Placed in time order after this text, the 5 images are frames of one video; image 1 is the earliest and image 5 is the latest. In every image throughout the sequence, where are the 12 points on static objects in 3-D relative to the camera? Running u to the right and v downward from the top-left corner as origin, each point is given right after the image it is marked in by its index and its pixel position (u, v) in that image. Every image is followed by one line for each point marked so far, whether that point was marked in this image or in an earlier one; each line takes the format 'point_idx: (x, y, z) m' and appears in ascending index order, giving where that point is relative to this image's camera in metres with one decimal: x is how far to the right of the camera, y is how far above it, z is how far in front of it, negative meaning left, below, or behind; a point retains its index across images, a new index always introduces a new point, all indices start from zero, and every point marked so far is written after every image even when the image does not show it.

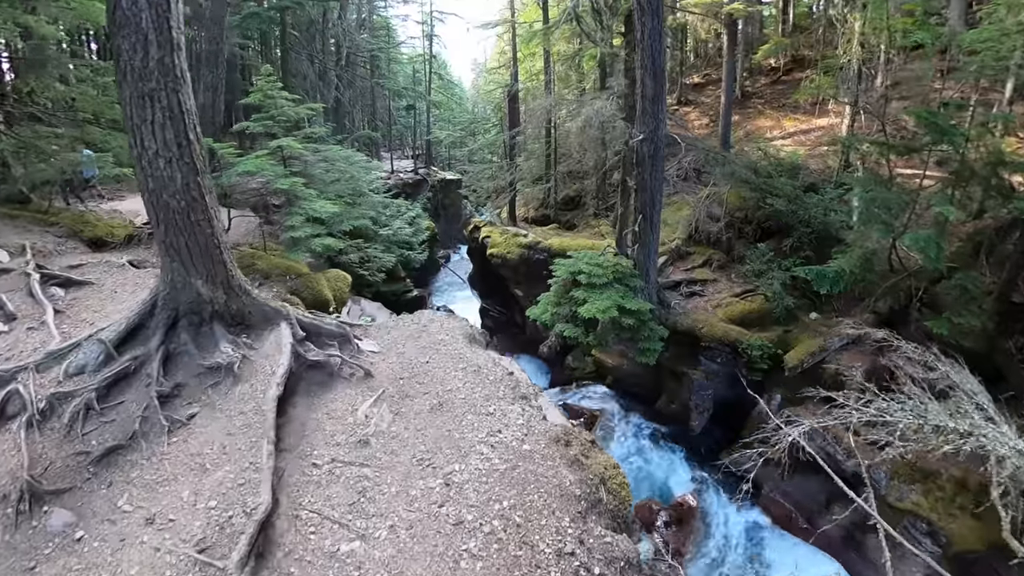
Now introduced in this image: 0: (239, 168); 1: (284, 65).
0: (-4.4, +1.9, +8.1) m
1: (-7.6, +7.5, +17.3) m
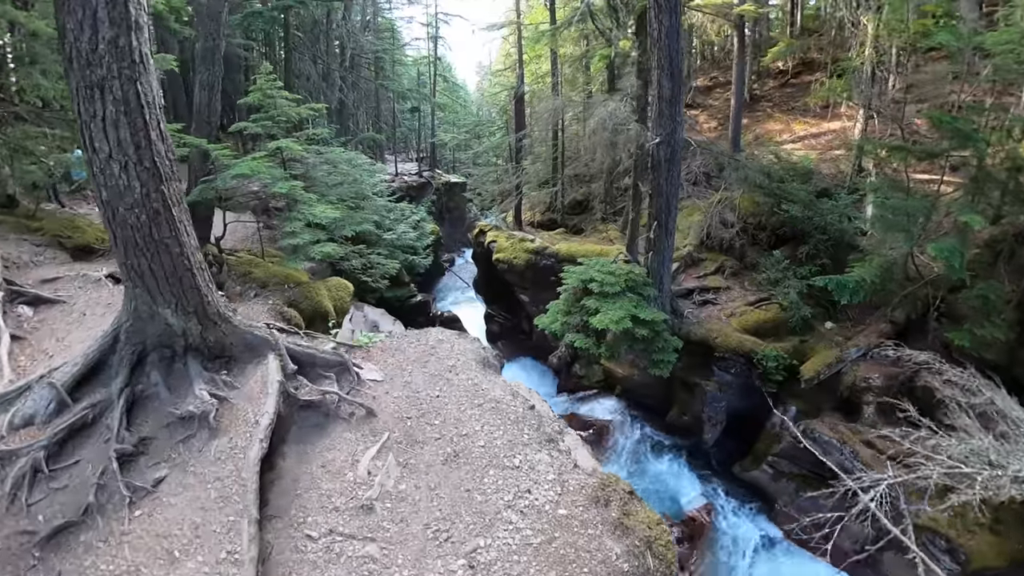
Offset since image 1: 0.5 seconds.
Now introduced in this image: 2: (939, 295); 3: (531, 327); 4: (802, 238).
0: (-4.2, +1.8, +7.9) m
1: (-7.4, +7.4, +17.1) m
2: (+7.4, -0.1, +8.9) m
3: (+0.6, -1.1, +14.7) m
4: (+6.4, +1.1, +11.2) m
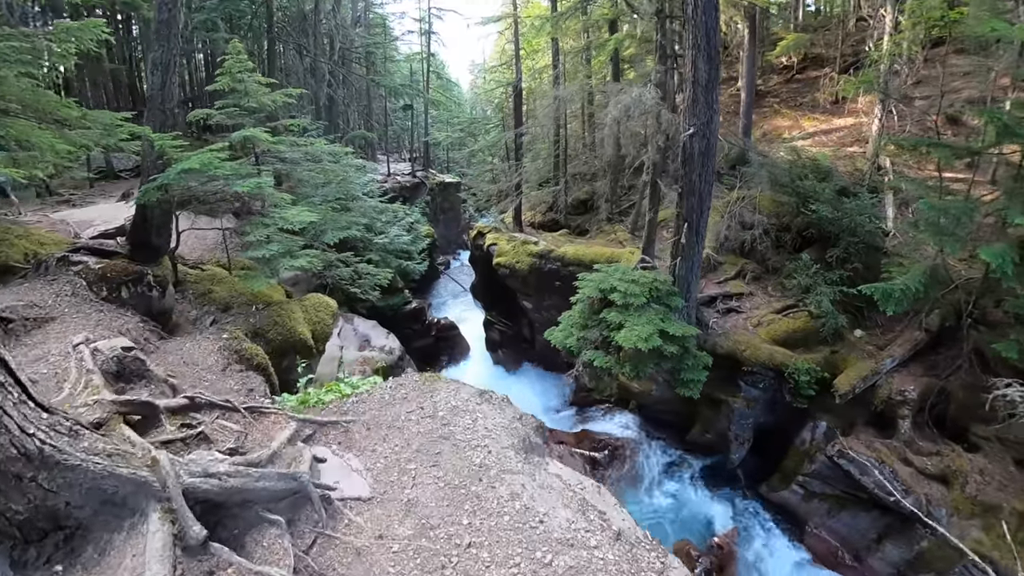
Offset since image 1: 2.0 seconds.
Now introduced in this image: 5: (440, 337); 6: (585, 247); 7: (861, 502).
0: (-4.1, +1.6, +7.0) m
1: (-7.5, +7.2, +16.2) m
2: (+7.5, -0.2, +8.2) m
3: (+0.6, -1.2, +13.8) m
4: (+6.5, +1.0, +10.5) m
5: (-2.0, -1.4, +14.6) m
6: (+1.7, +1.0, +12.4) m
7: (+5.5, -3.2, +8.1) m
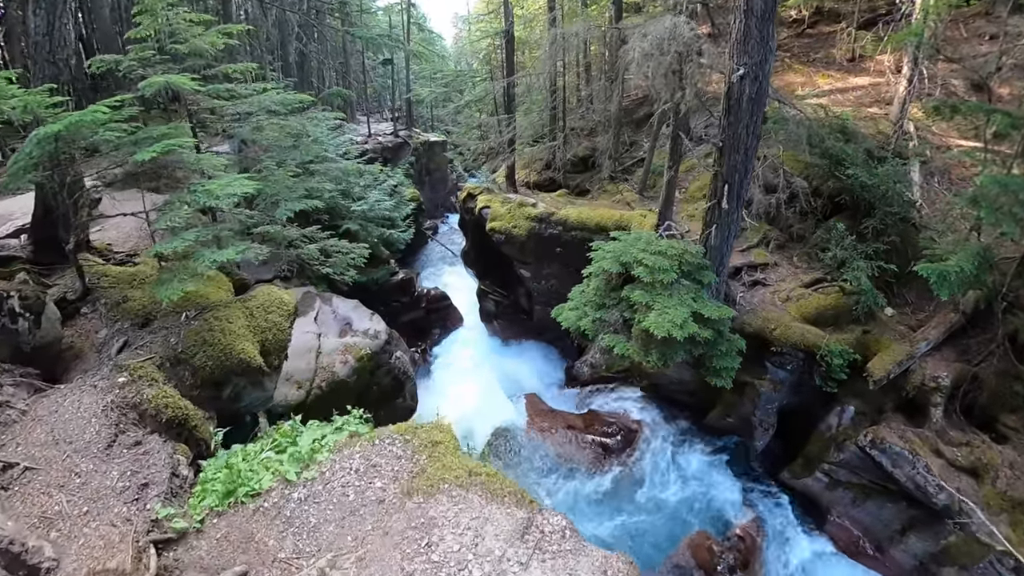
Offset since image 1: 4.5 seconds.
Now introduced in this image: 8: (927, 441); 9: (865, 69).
0: (-4.1, +1.8, +5.8) m
1: (-7.6, +8.1, +14.5) m
2: (+7.5, +0.1, +7.5) m
3: (+0.5, -0.5, +13.0) m
4: (+6.5, +1.5, +9.6) m
5: (-2.1, -0.6, +13.7) m
6: (+1.7, +1.6, +11.4) m
7: (+5.5, -3.0, +7.5) m
8: (+5.9, -2.2, +7.3) m
9: (+11.0, +6.8, +16.1) m
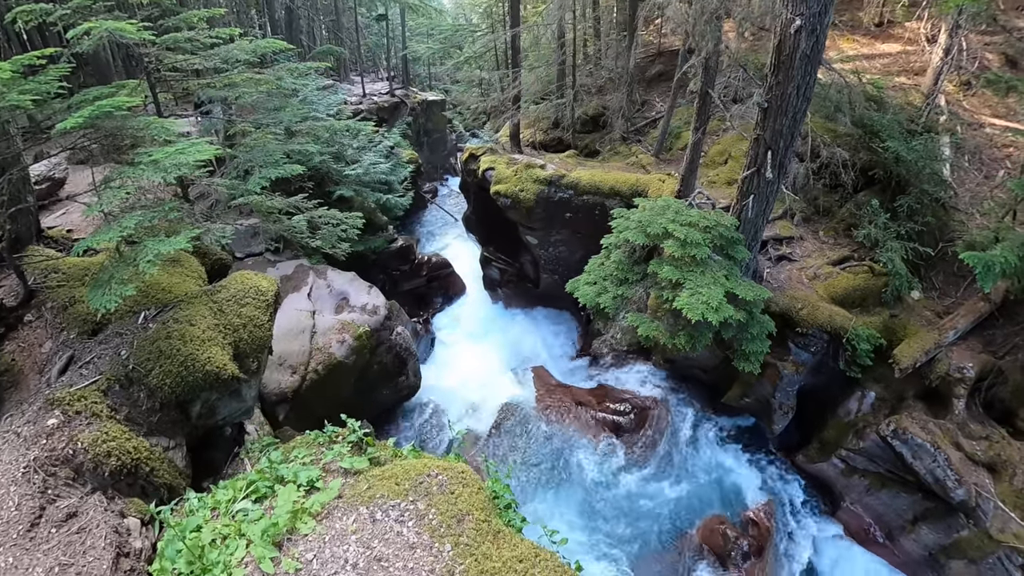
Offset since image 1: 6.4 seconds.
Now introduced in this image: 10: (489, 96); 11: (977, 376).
0: (-3.9, +2.1, +5.2) m
1: (-7.3, +9.1, +13.2) m
2: (+7.6, +0.2, +7.1) m
3: (+0.5, +0.2, +12.5) m
4: (+6.6, +1.8, +9.1) m
5: (-2.1, +0.3, +13.2) m
6: (+1.8, +2.2, +10.8) m
7: (+5.5, -2.8, +7.3) m
8: (+5.9, -2.0, +7.0) m
9: (+11.2, +7.4, +15.2) m
10: (-0.5, +5.6, +15.1) m
11: (+6.6, -1.3, +7.3) m
